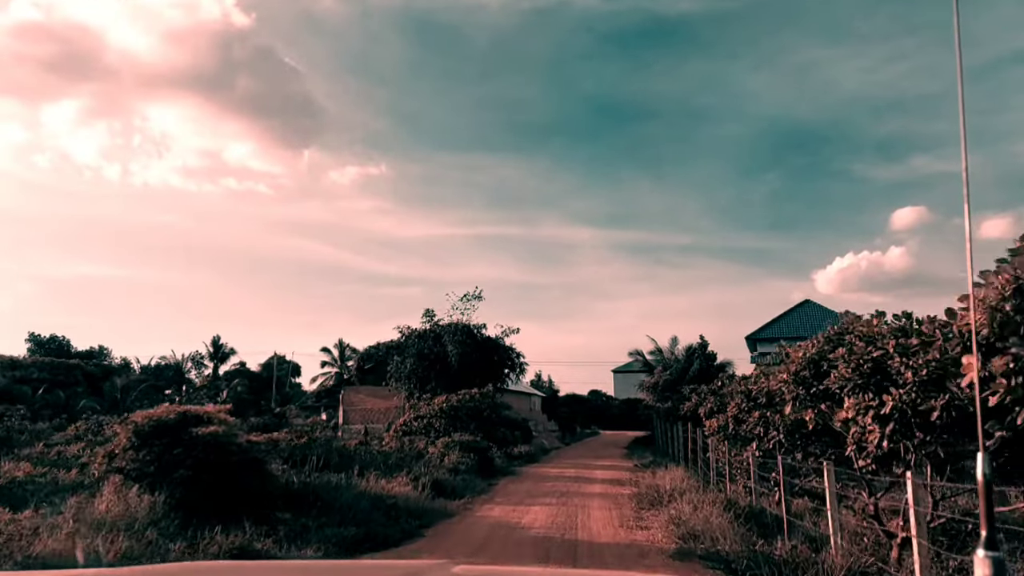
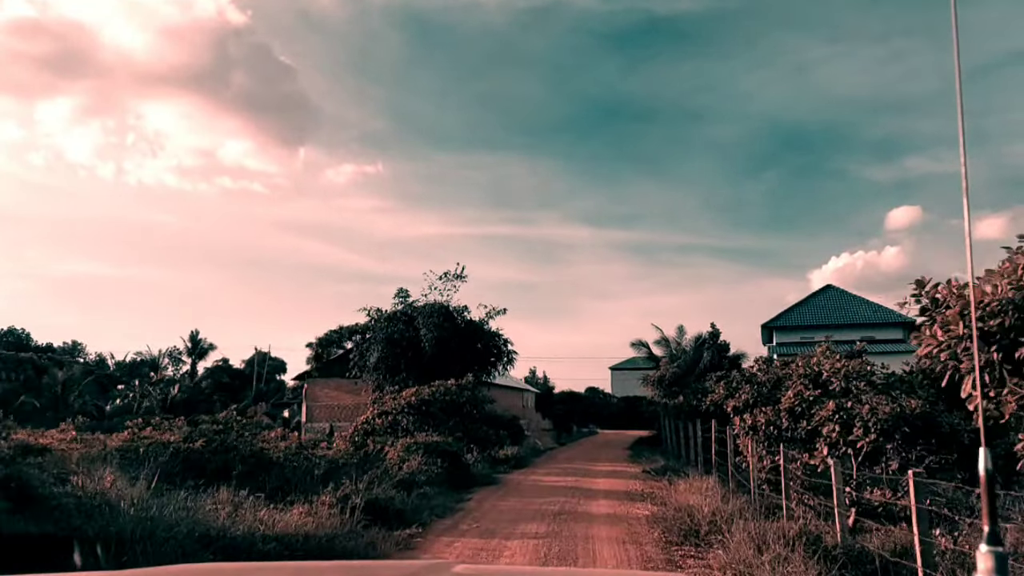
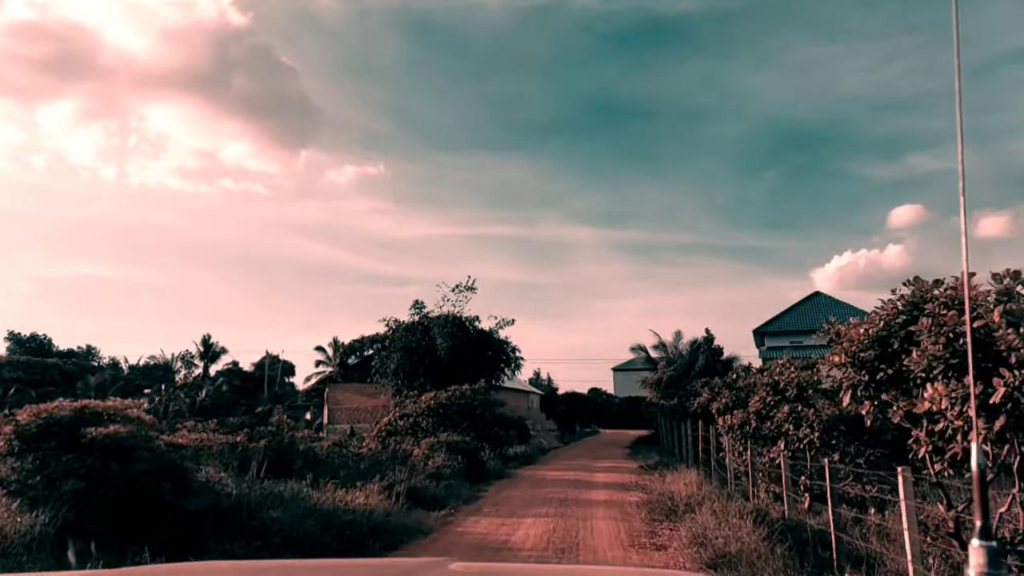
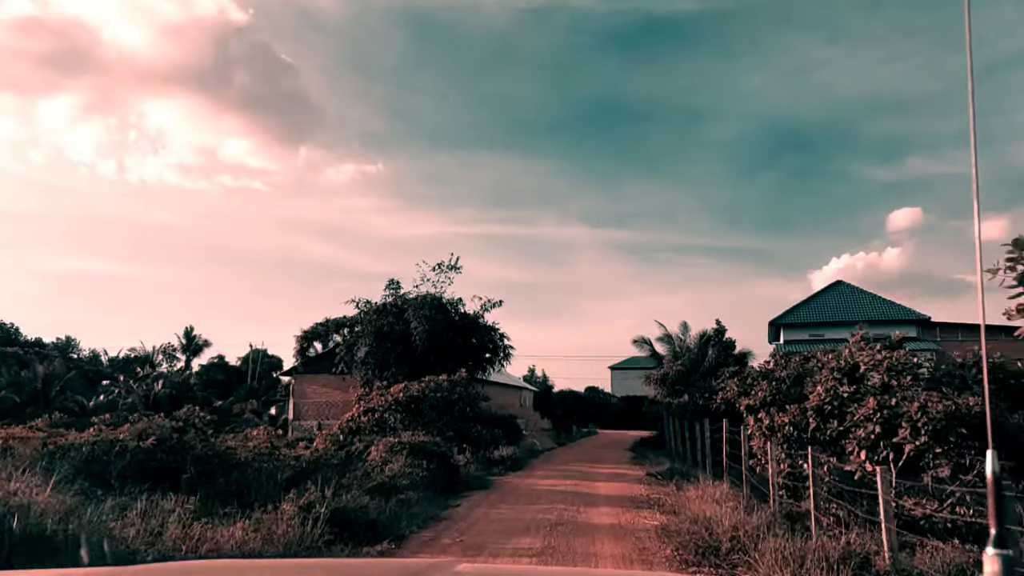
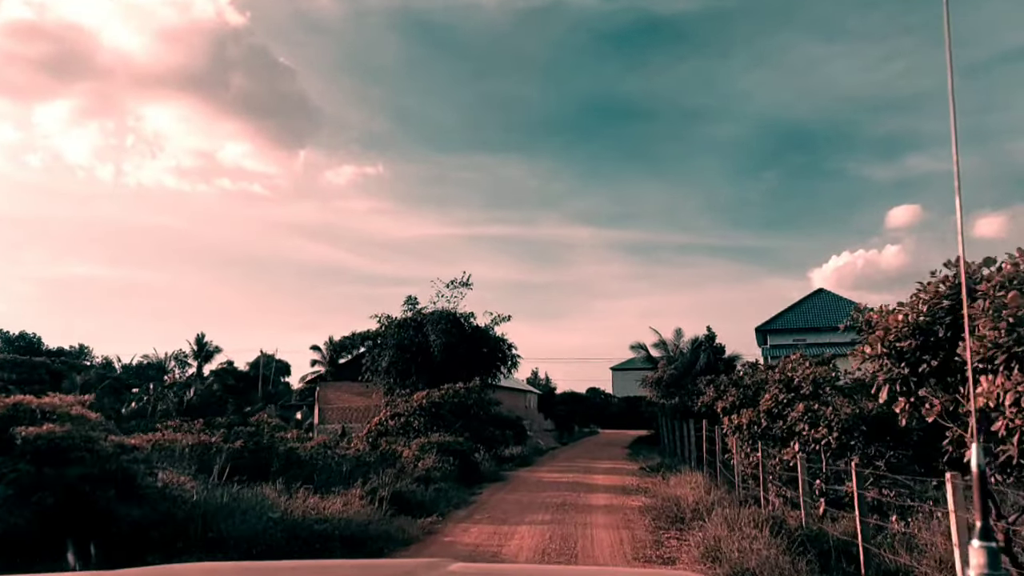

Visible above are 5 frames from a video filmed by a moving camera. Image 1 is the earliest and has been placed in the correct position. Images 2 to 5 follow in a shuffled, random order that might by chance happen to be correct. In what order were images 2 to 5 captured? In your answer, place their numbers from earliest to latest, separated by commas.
3, 5, 2, 4
